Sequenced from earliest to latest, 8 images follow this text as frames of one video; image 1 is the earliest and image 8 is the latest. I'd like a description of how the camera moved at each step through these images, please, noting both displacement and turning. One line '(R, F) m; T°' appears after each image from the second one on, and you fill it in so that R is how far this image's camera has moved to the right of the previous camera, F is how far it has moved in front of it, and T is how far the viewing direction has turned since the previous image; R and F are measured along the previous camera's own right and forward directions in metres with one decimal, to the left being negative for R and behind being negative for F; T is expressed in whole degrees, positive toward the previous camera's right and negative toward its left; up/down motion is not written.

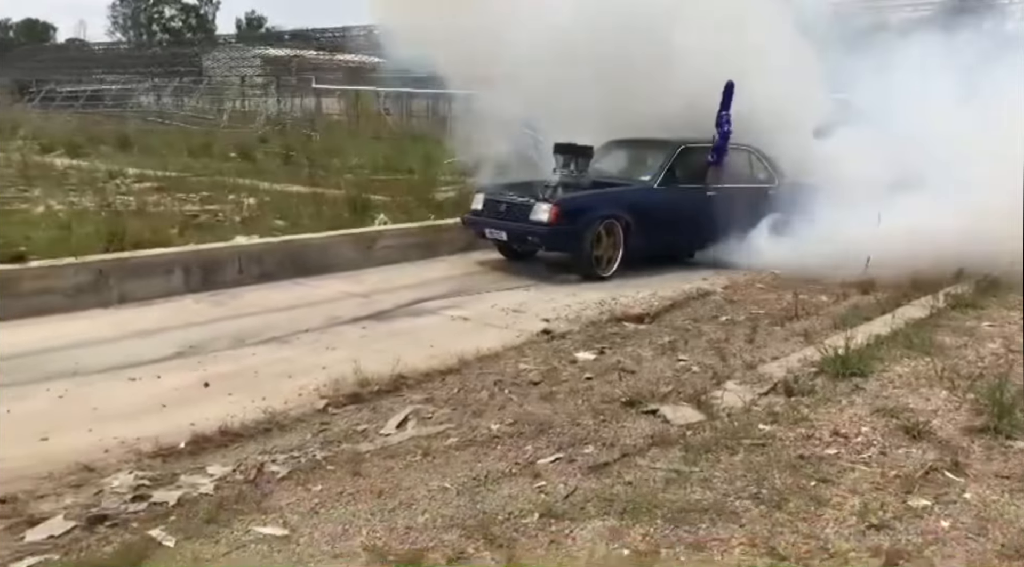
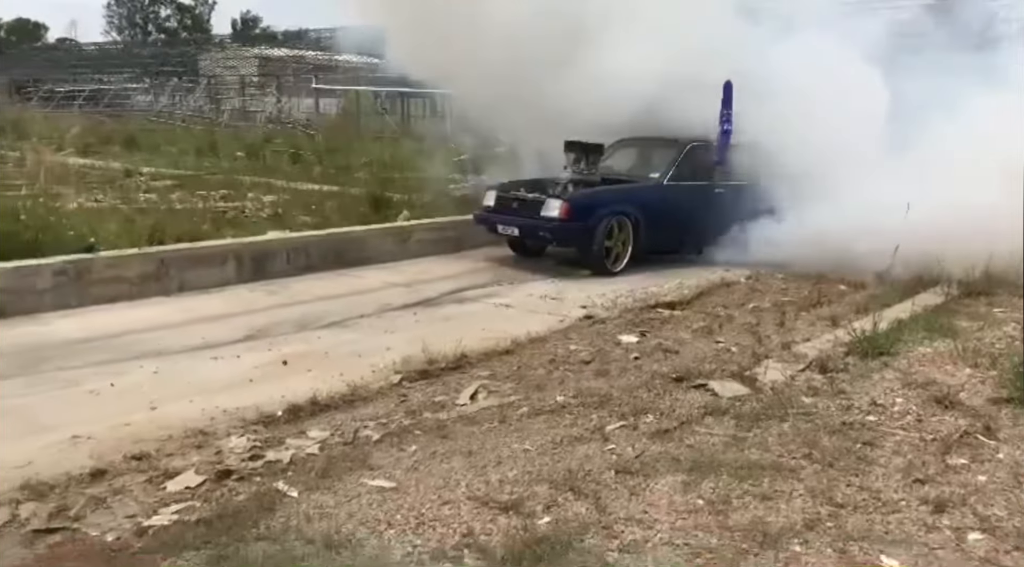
(-0.3, -0.3) m; 0°
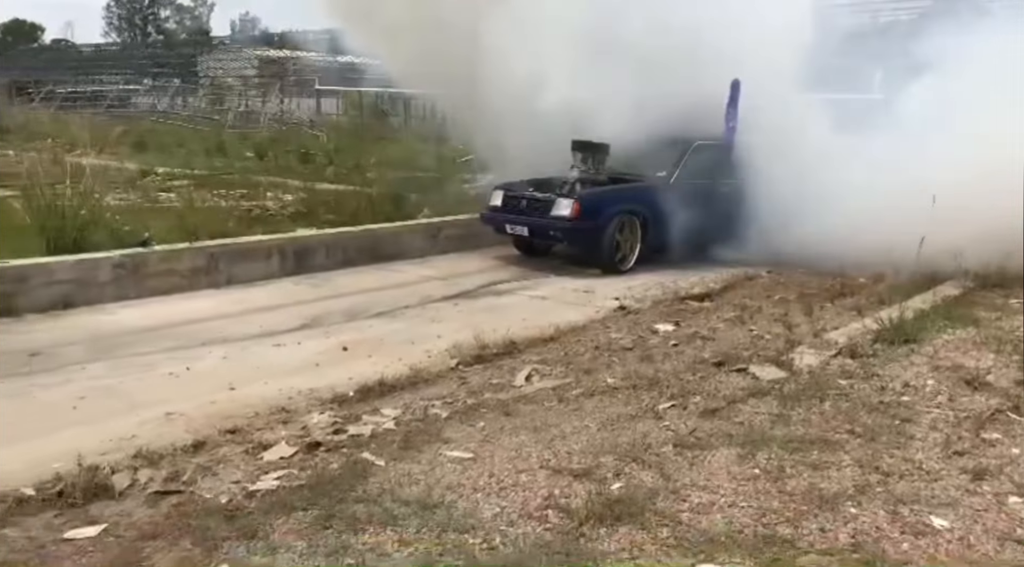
(-0.2, -0.2) m; 0°
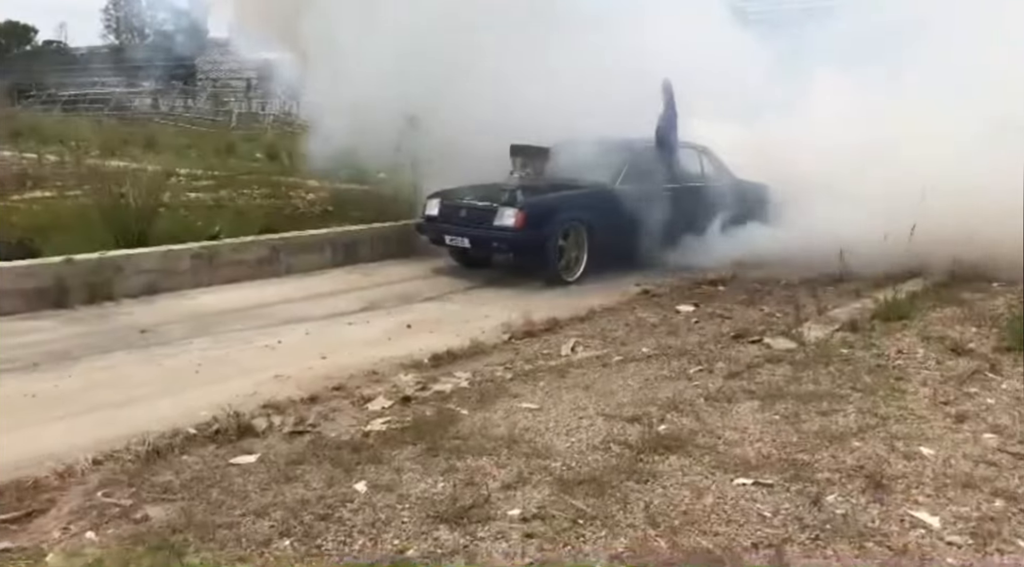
(-0.3, -0.6) m; 0°
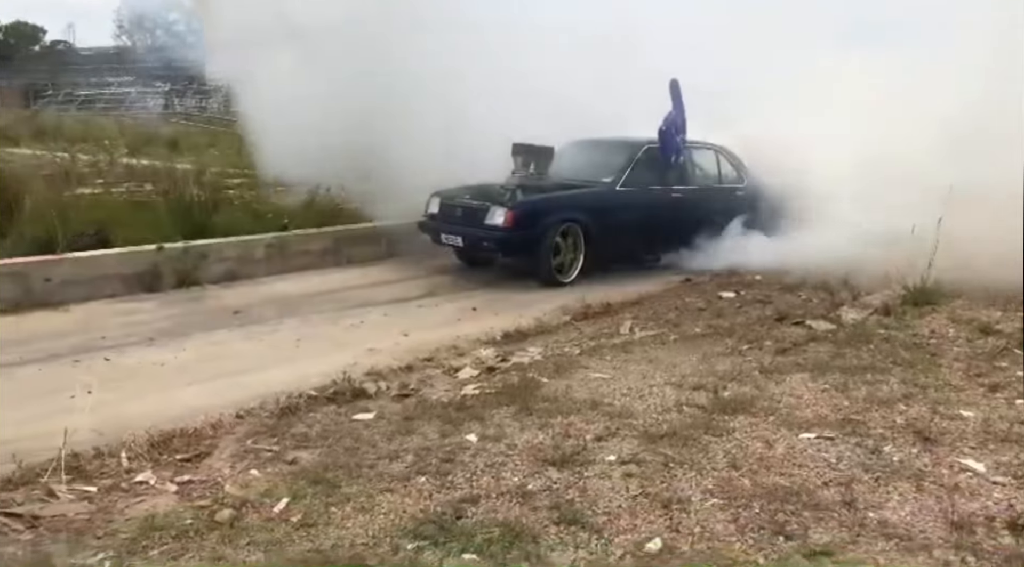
(-0.3, -0.4) m; 0°
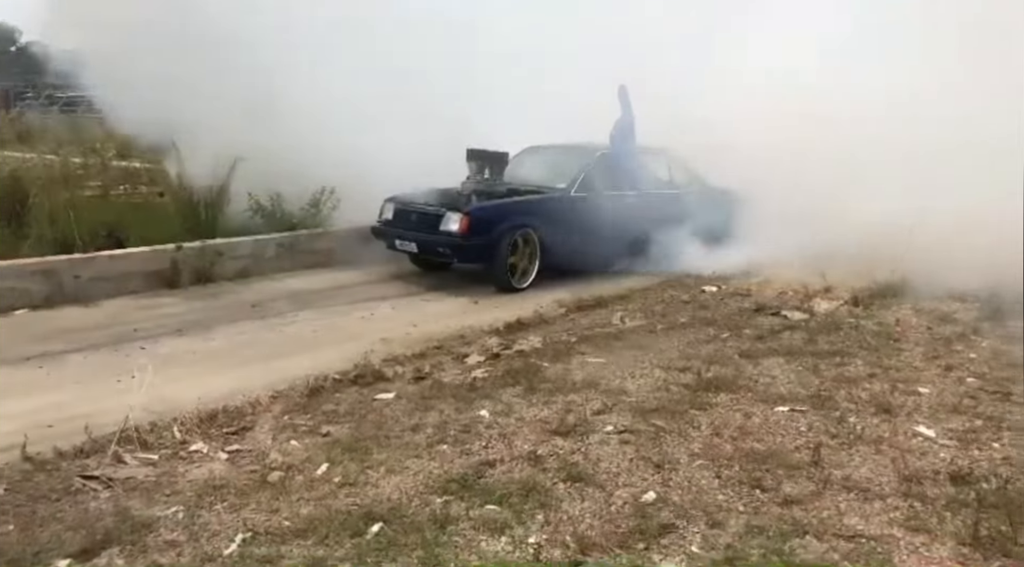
(-0.1, -0.4) m; +1°
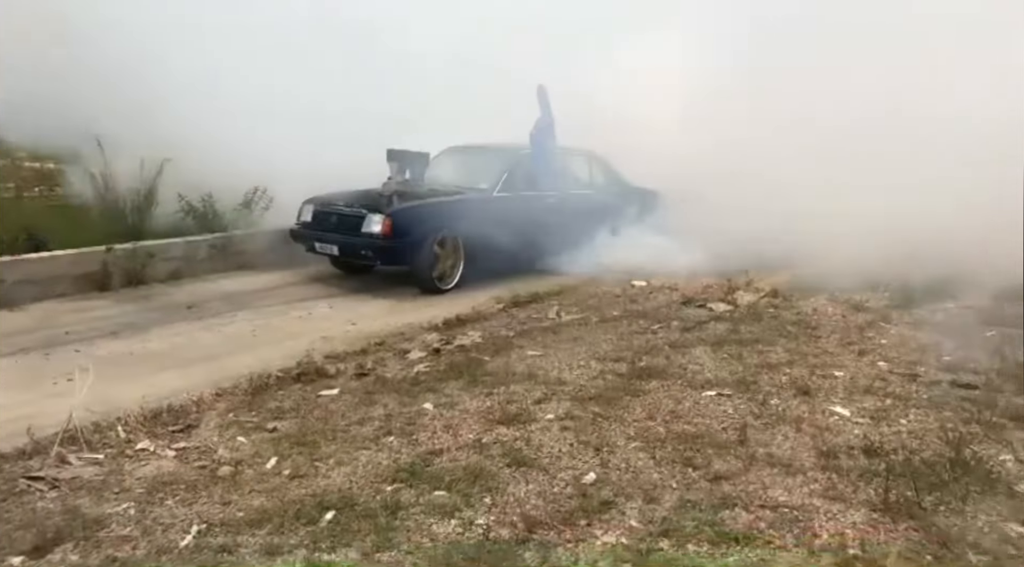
(0.0, -0.1) m; +5°
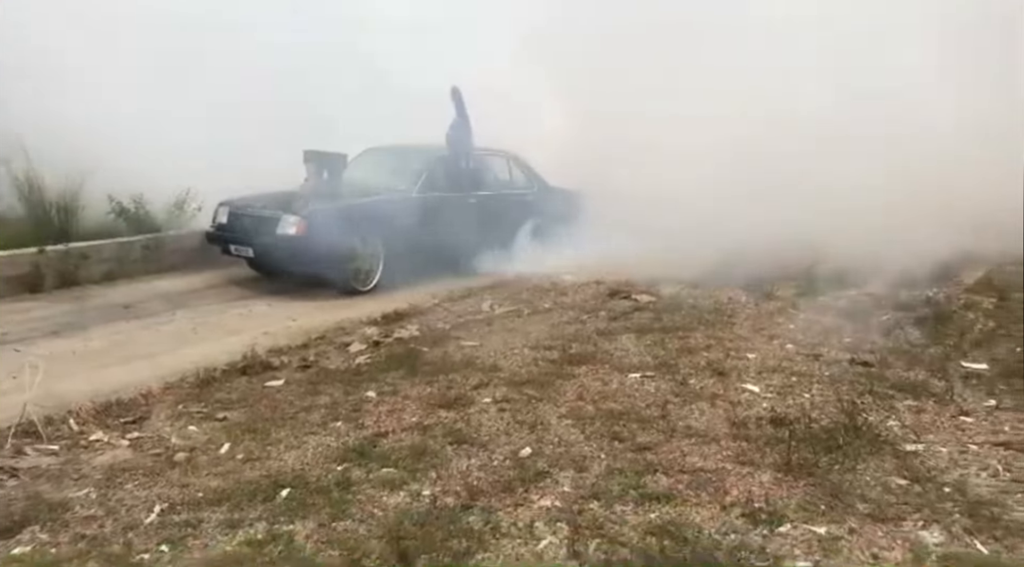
(0.0, -0.2) m; +5°
